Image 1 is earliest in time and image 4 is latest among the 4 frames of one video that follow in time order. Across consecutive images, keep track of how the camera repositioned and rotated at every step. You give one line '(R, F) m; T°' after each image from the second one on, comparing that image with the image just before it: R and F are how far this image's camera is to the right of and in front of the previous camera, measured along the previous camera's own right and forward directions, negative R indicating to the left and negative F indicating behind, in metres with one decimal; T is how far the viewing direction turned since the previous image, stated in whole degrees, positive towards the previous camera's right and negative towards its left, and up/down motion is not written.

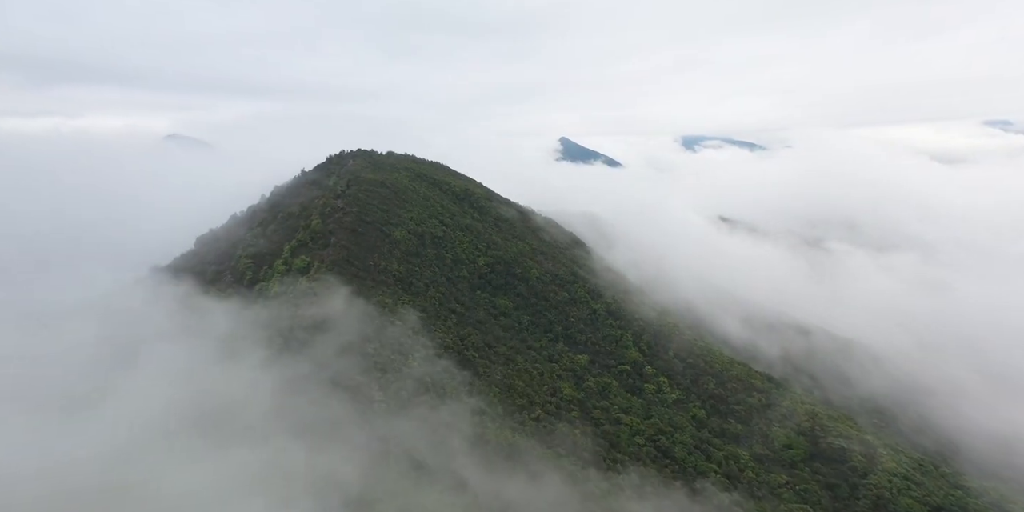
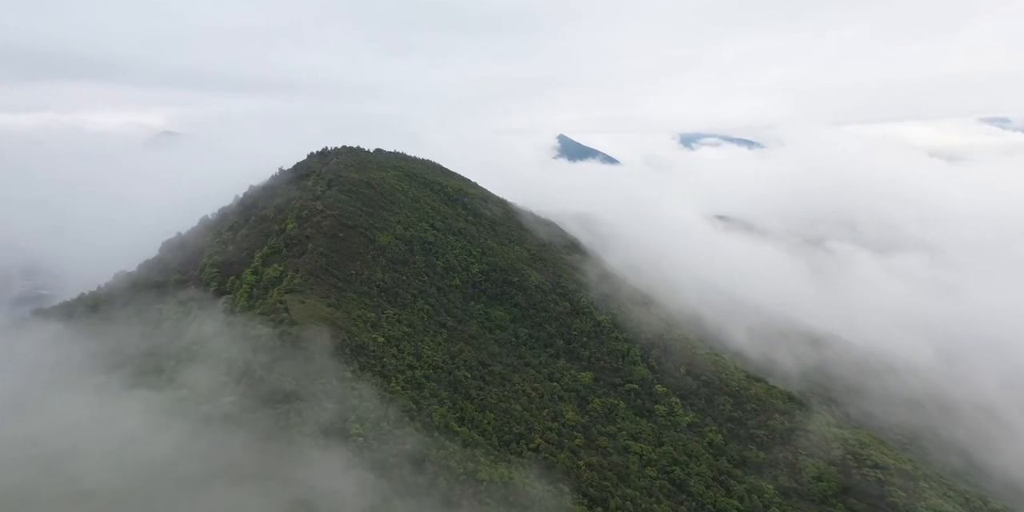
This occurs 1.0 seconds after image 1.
(+0.1, +5.5) m; 0°
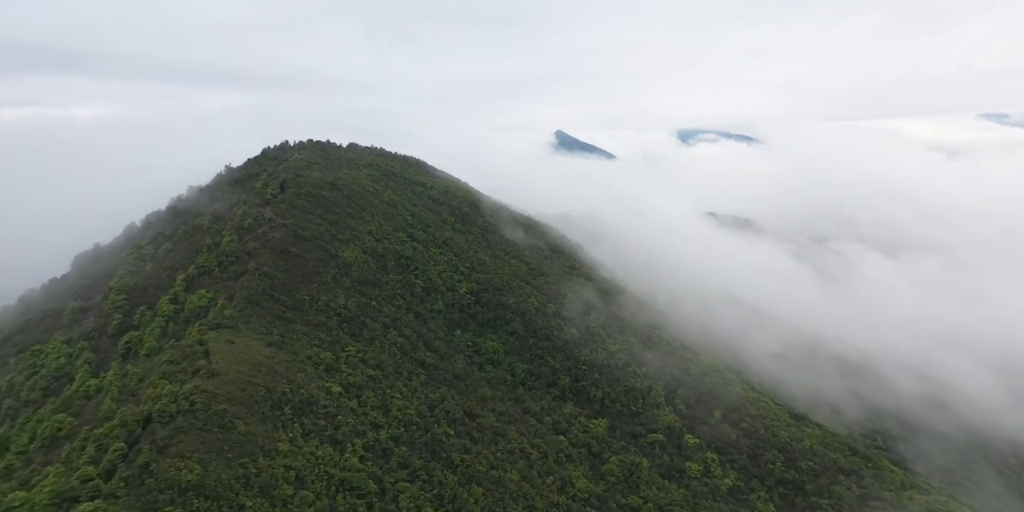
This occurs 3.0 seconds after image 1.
(+0.2, +10.7) m; 0°
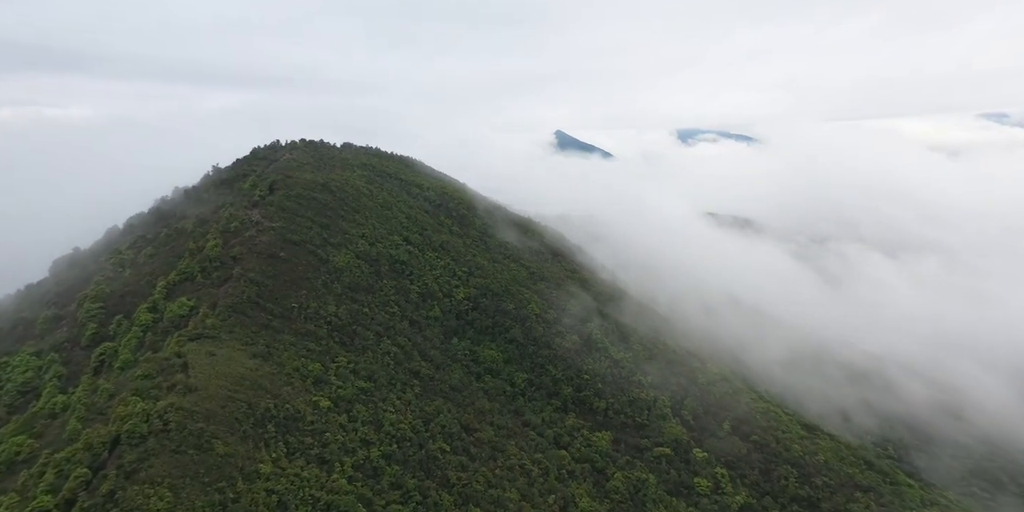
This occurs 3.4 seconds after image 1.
(0.0, +2.1) m; 0°
